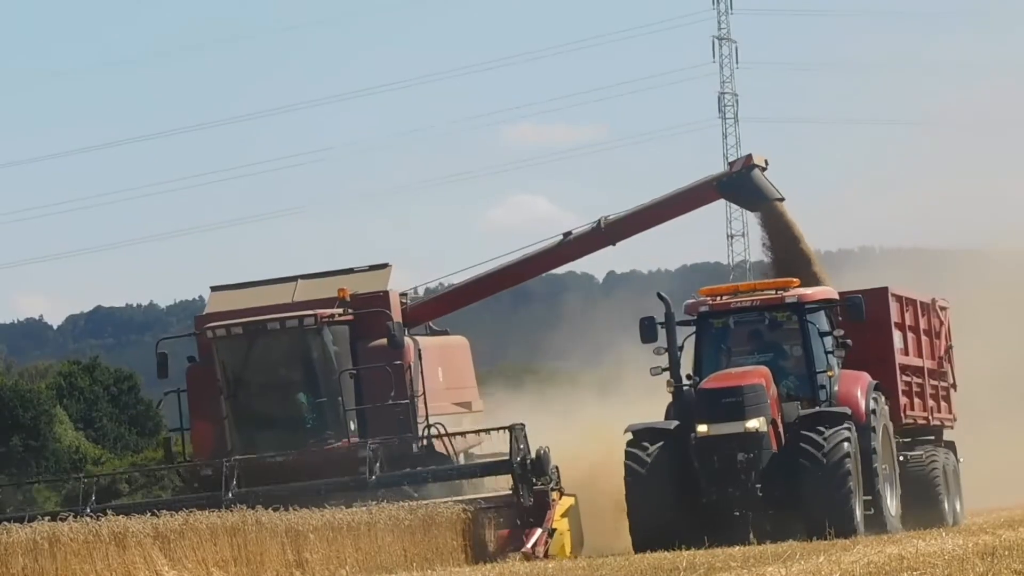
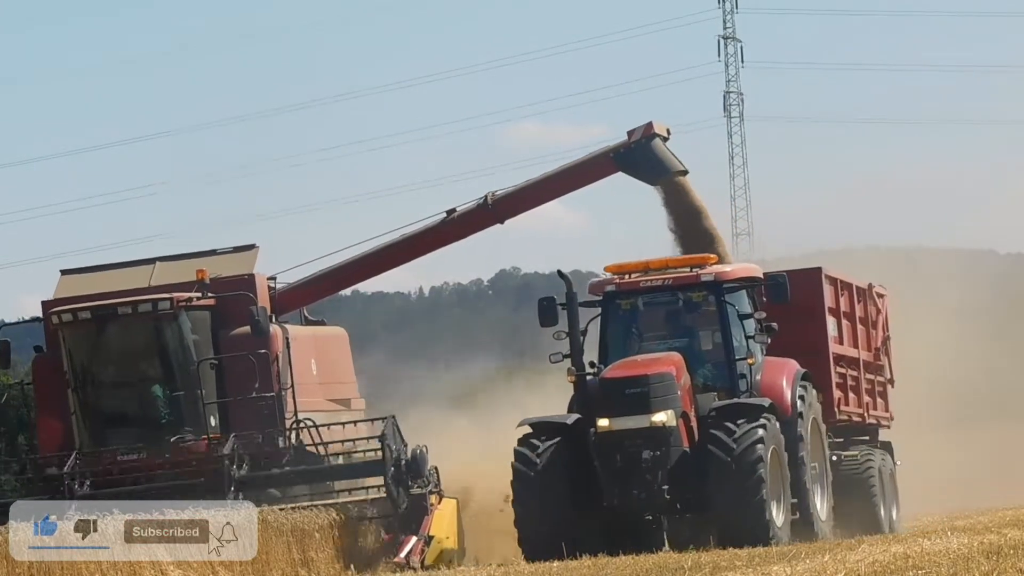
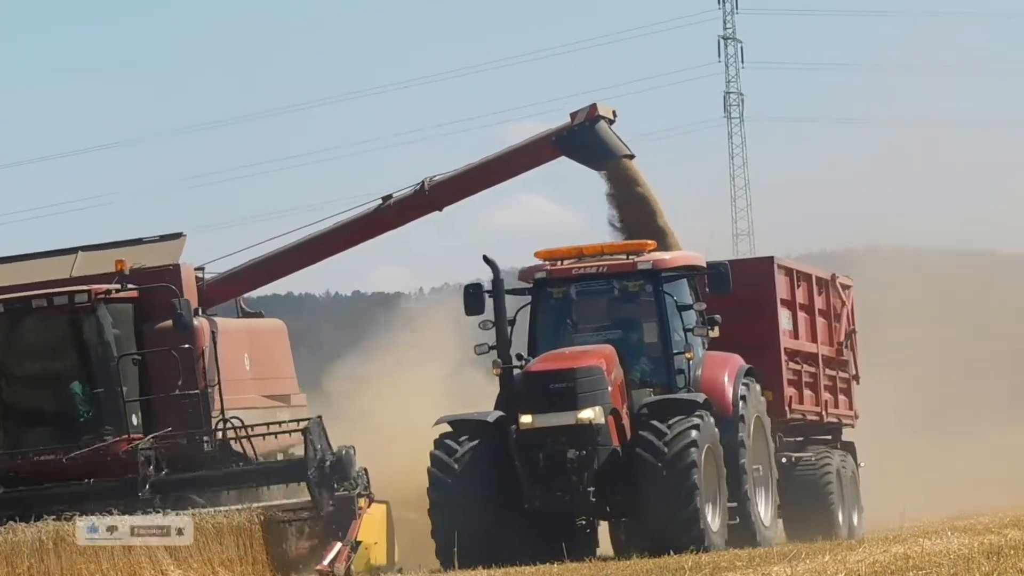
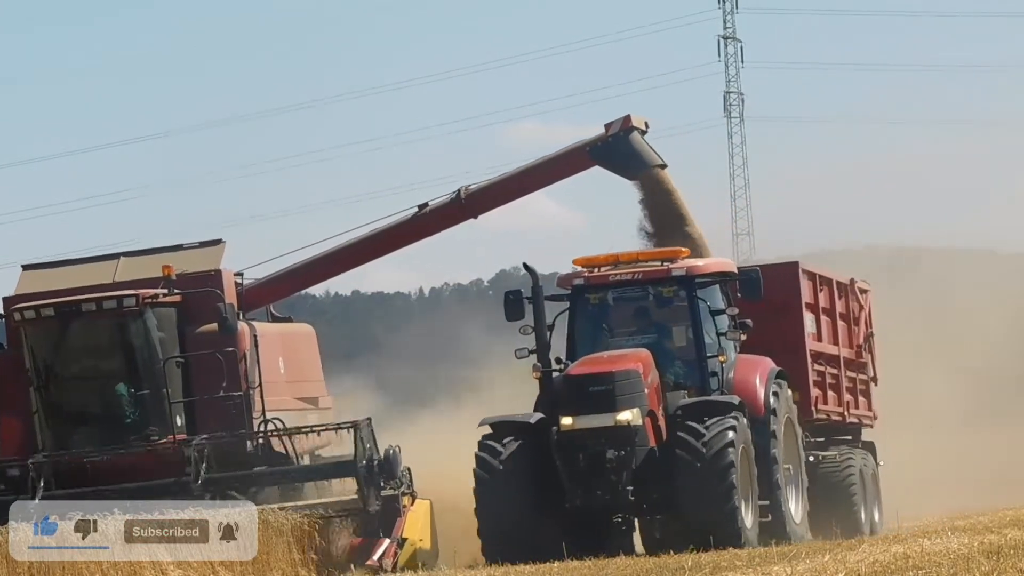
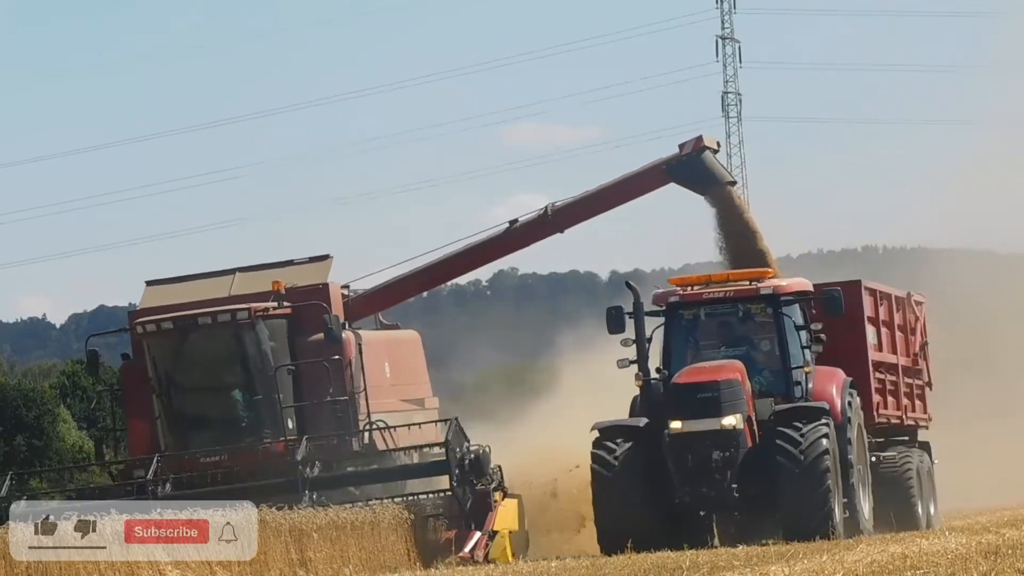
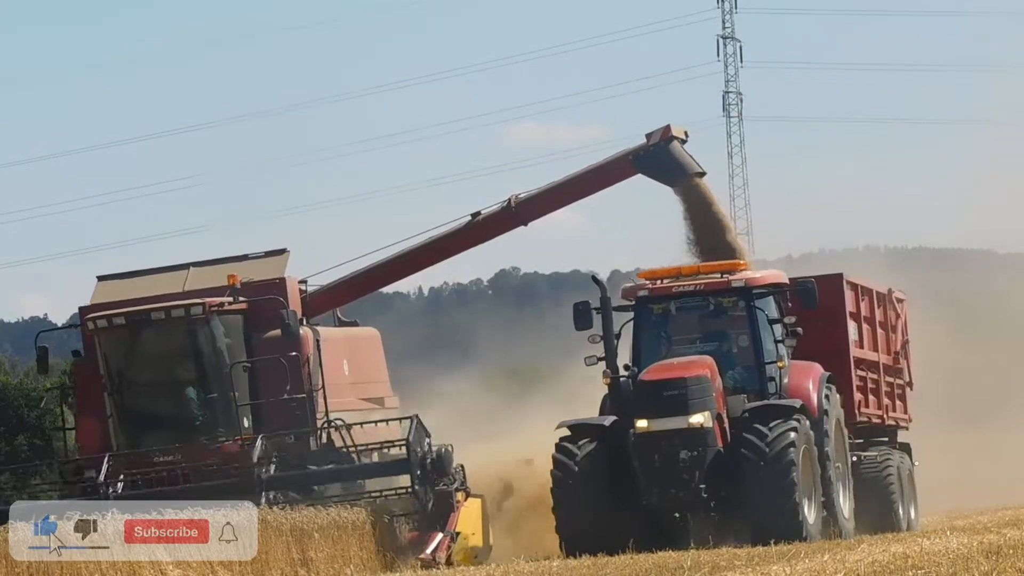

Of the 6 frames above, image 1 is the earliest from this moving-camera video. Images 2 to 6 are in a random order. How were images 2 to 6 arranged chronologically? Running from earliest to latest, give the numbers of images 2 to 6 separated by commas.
5, 6, 2, 4, 3
